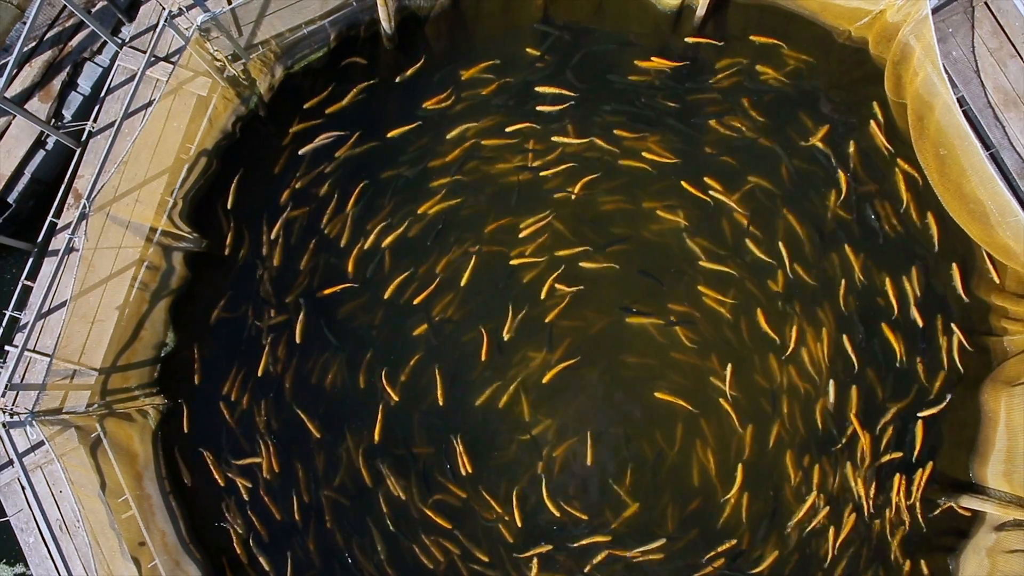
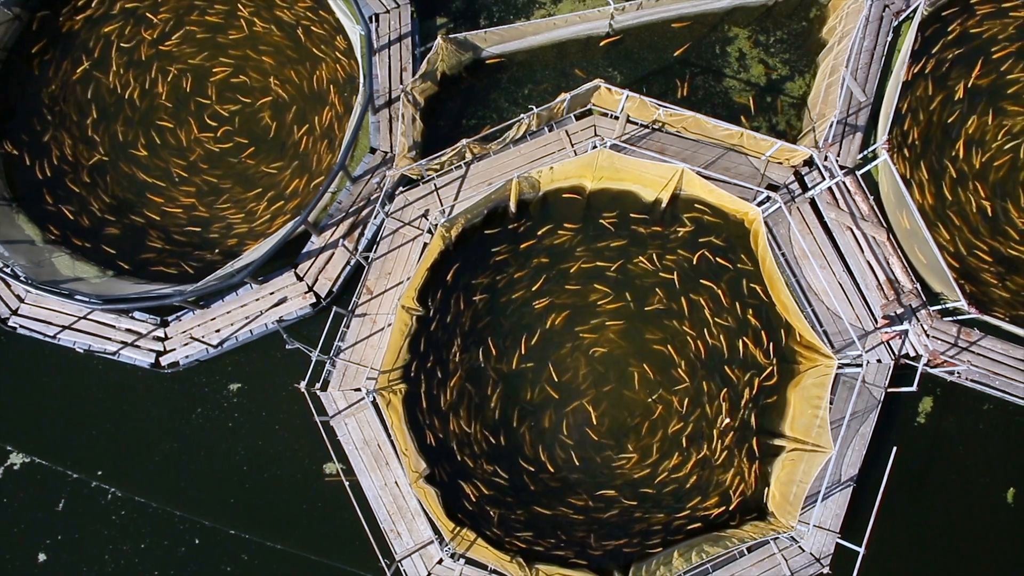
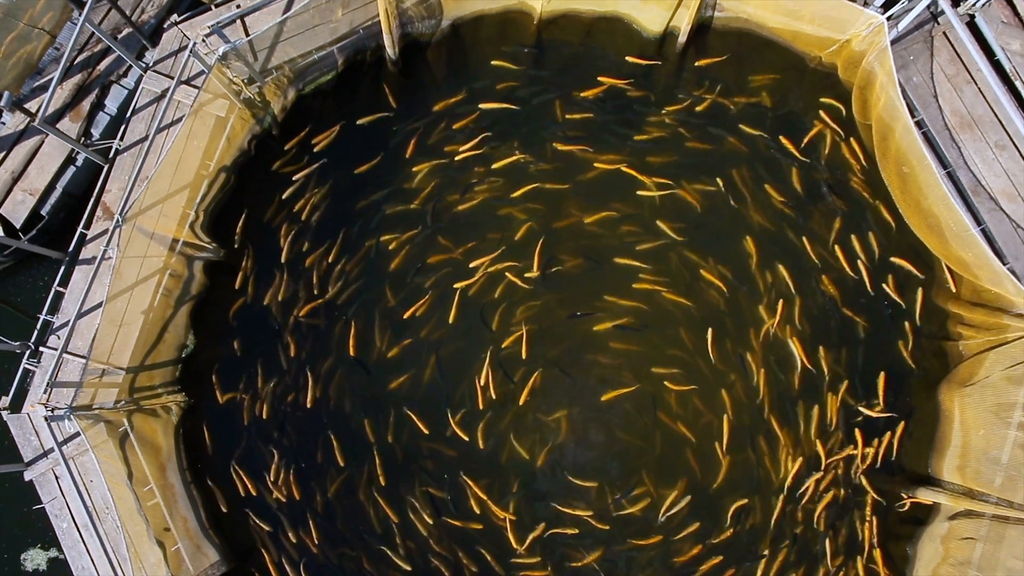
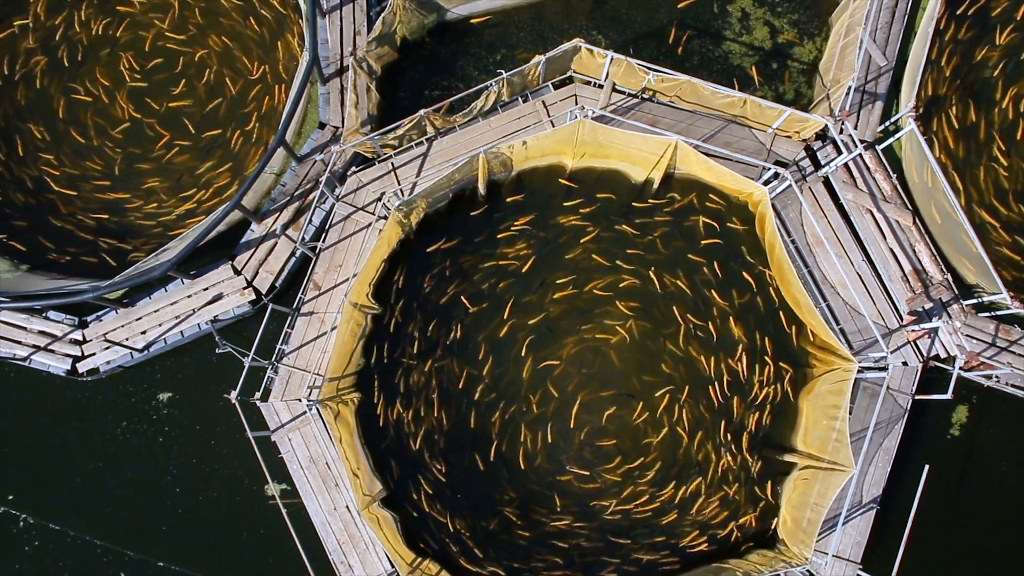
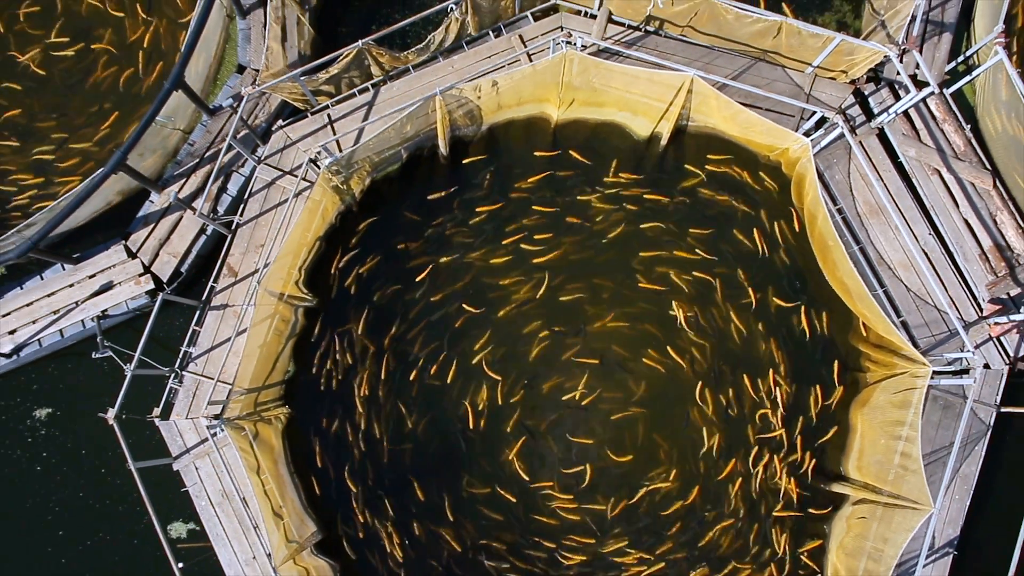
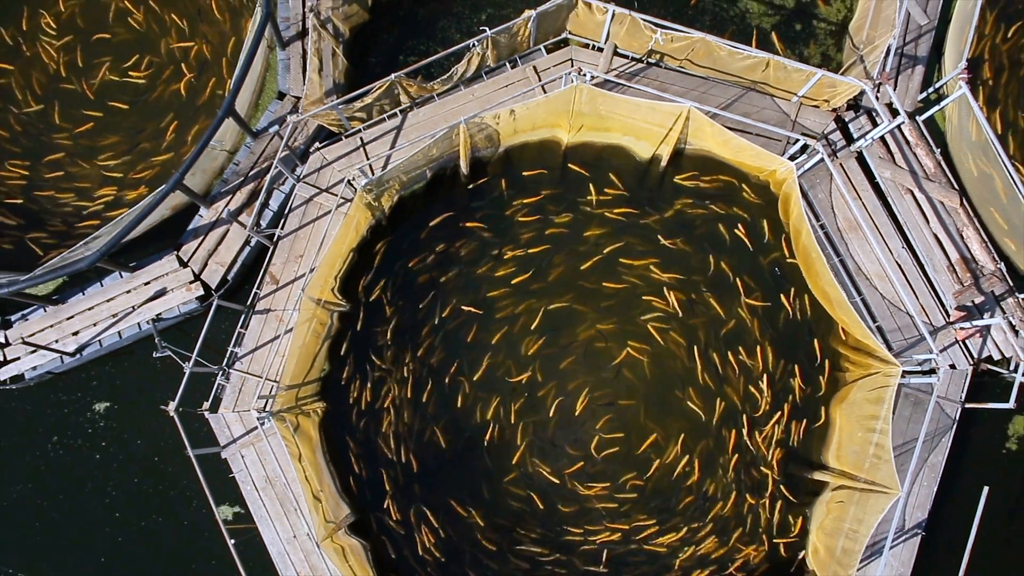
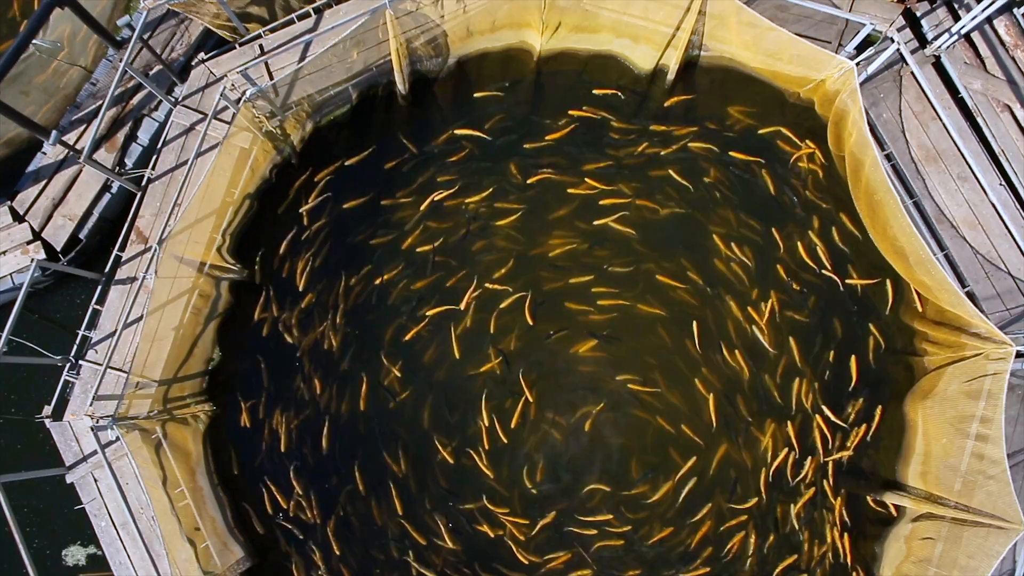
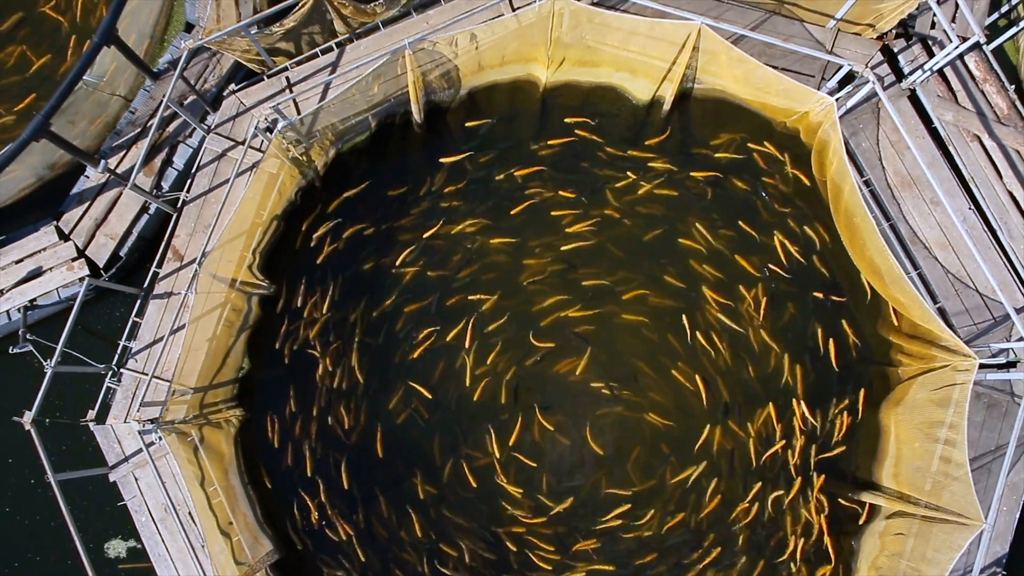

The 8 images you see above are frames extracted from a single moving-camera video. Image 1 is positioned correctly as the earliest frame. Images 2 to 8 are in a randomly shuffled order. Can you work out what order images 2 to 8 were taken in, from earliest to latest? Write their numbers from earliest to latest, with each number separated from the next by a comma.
3, 7, 8, 5, 6, 4, 2
